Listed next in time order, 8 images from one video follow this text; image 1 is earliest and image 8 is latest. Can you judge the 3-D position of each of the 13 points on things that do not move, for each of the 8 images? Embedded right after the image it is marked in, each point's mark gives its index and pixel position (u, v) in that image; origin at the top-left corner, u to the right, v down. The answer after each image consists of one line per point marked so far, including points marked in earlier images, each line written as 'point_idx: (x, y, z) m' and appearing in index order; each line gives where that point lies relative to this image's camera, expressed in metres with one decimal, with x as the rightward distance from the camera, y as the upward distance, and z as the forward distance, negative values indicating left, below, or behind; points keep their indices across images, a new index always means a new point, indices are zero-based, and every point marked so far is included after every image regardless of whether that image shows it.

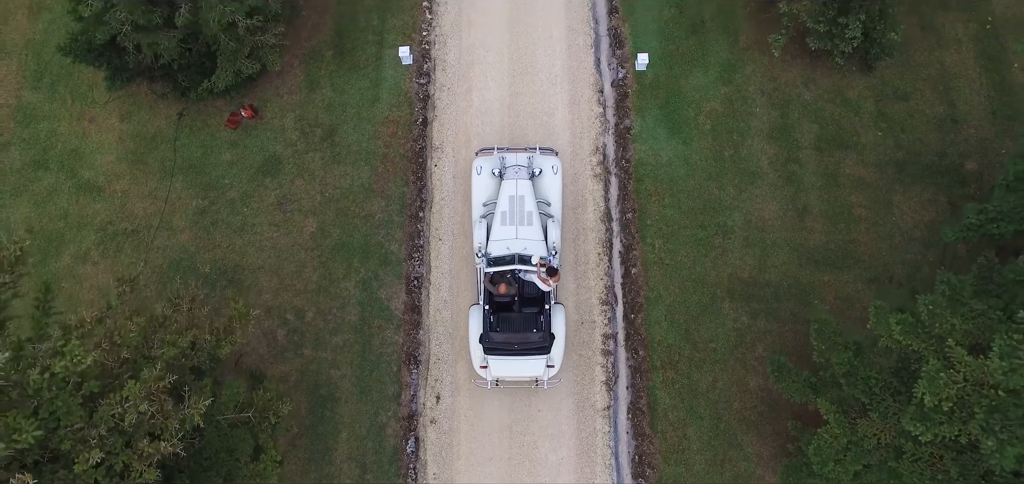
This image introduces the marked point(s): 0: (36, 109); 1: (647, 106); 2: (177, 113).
0: (-25.9, +7.3, +13.8) m
1: (+7.0, +7.0, +13.1) m
2: (-17.9, +7.0, +13.4) m
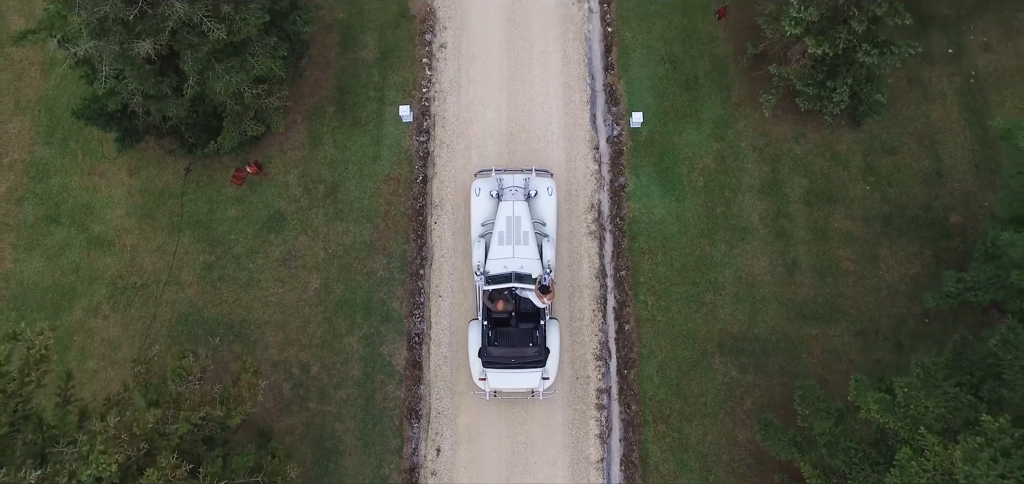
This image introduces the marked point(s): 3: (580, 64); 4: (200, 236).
0: (-26.0, +4.4, +14.2) m
1: (+6.9, +4.1, +13.4) m
2: (-18.0, +4.1, +13.8) m
3: (+3.9, +10.1, +14.2) m
4: (-16.9, +0.3, +13.6) m
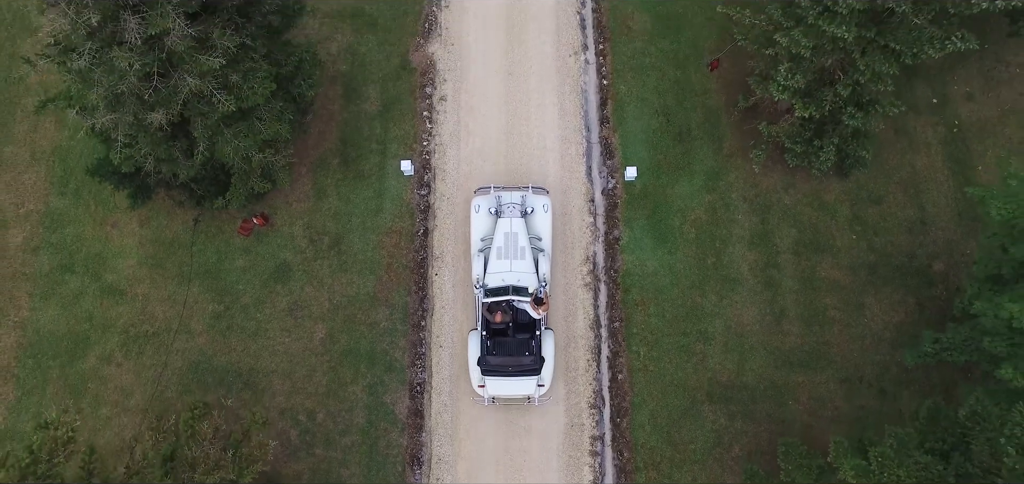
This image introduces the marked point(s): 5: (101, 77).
0: (-26.1, +1.6, +14.6) m
1: (+6.8, +1.4, +13.9) m
2: (-18.1, +1.3, +14.3) m
3: (+3.8, +7.3, +14.7) m
4: (-17.0, -2.4, +14.1) m
5: (-16.9, +6.7, +10.3) m
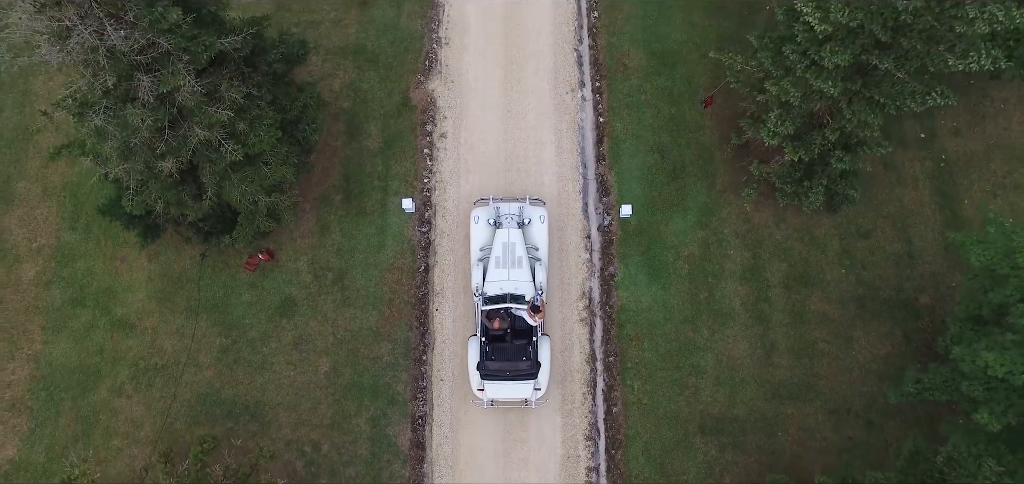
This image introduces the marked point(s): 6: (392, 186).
0: (-26.2, -0.4, +15.0) m
1: (+6.7, -0.7, +14.3) m
2: (-18.2, -0.7, +14.7) m
3: (+3.7, +5.3, +15.0) m
4: (-17.1, -4.4, +14.5) m
5: (-16.9, +4.7, +10.7) m
6: (-7.0, +3.3, +14.7) m
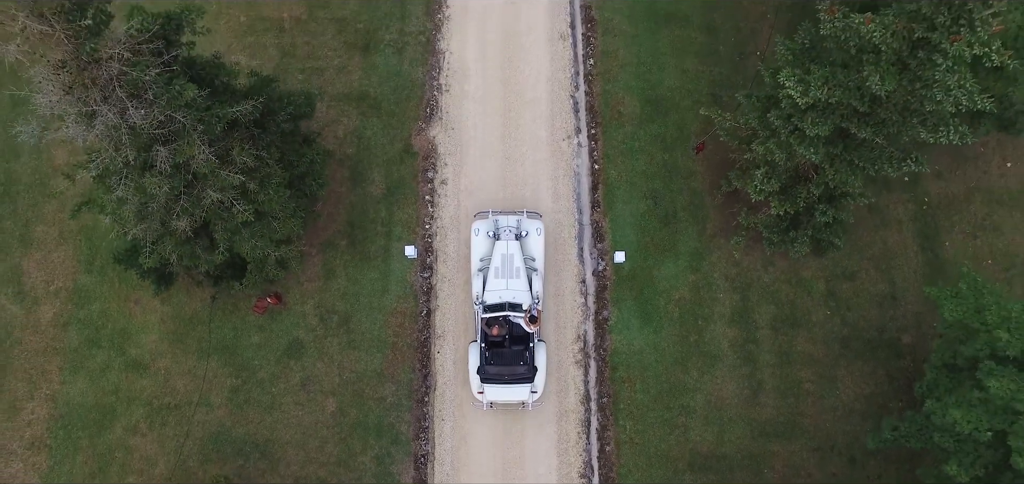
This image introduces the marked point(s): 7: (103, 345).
0: (-26.3, -3.1, +15.6) m
1: (+6.6, -3.3, +14.9) m
2: (-18.3, -3.3, +15.3) m
3: (+3.6, +2.6, +15.6) m
4: (-17.2, -7.1, +15.1) m
5: (-17.1, +2.0, +11.3) m
6: (-7.1, +0.6, +15.3) m
7: (-25.0, -6.3, +15.3) m
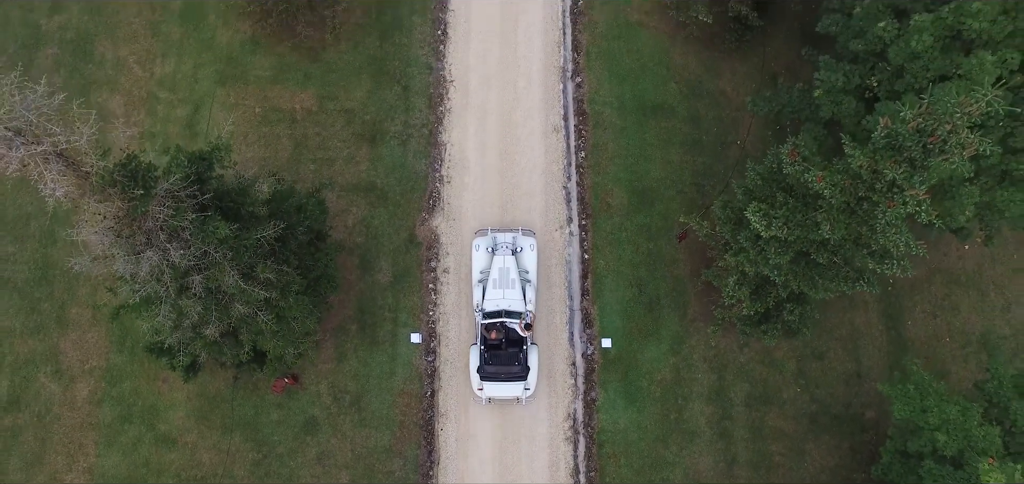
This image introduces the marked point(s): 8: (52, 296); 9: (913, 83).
0: (-26.6, -8.7, +17.0) m
1: (+6.4, -9.0, +16.3) m
2: (-18.6, -9.0, +16.7) m
3: (+3.3, -3.0, +17.0) m
4: (-17.4, -12.8, +16.5) m
5: (-17.3, -3.7, +12.6) m
6: (-7.3, -5.0, +16.7) m
7: (-25.2, -11.9, +16.8) m
8: (-32.0, -3.8, +17.5) m
9: (+19.2, +7.6, +12.1) m
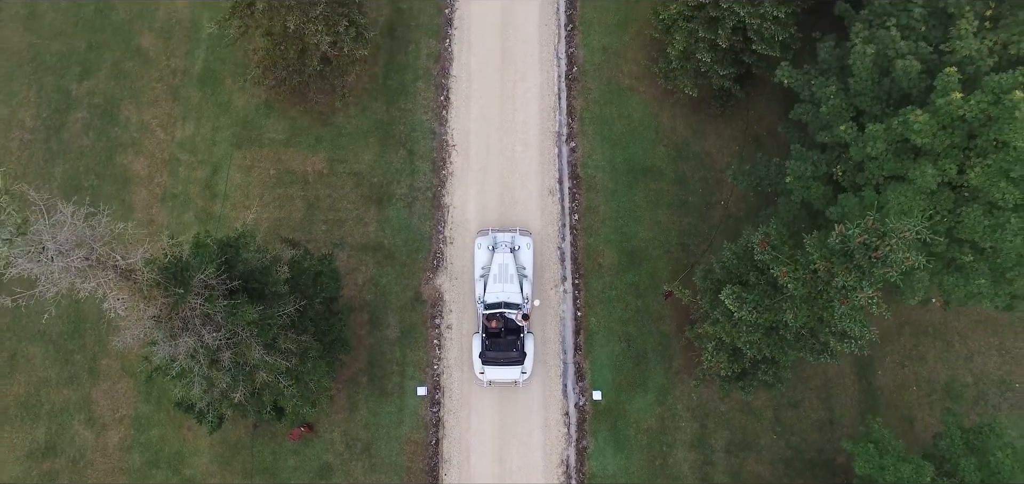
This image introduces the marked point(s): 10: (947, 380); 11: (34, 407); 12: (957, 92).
0: (-26.7, -13.0, +18.4) m
1: (+6.3, -13.2, +17.8) m
2: (-18.7, -13.3, +18.1) m
3: (+3.2, -7.3, +18.4) m
4: (-17.5, -17.0, +18.0) m
5: (-17.4, -8.0, +14.0) m
6: (-7.5, -9.3, +18.1) m
7: (-25.3, -16.2, +18.2) m
8: (-32.1, -8.1, +18.9) m
9: (+19.1, +3.3, +13.4) m
10: (+33.4, -10.6, +19.3) m
11: (-35.6, -12.3, +18.7) m
12: (+20.5, +6.8, +11.6) m
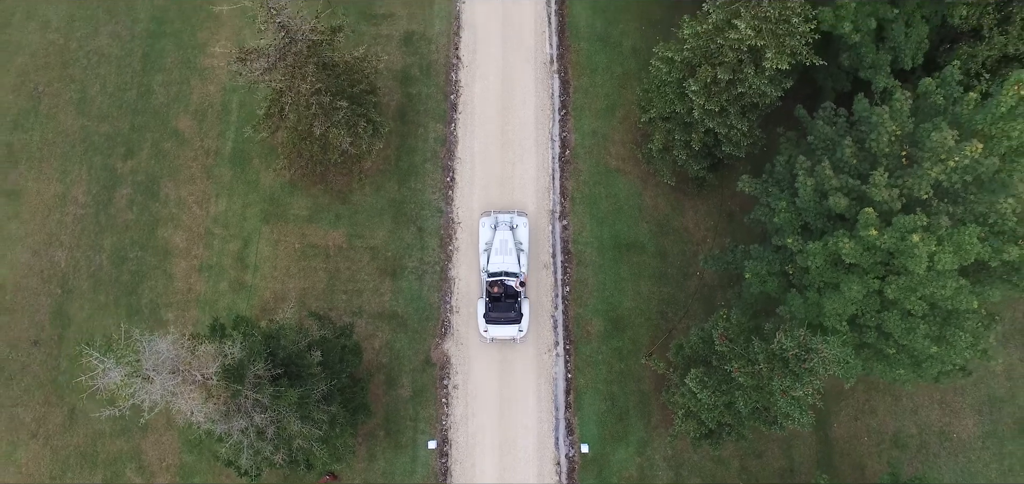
0: (-26.8, -18.9, +21.0) m
1: (+6.1, -19.2, +20.4) m
2: (-18.8, -19.2, +20.7) m
3: (+3.1, -13.2, +21.0) m
4: (-17.6, -23.0, +20.6) m
5: (-17.5, -13.9, +16.6) m
6: (-7.6, -15.2, +20.7) m
7: (-25.5, -22.1, +20.8) m
8: (-32.3, -14.0, +21.4) m
9: (+19.0, -2.7, +16.0) m
10: (+33.3, -16.5, +21.9) m
11: (-35.7, -18.2, +21.3) m
12: (+20.4, +0.9, +14.1) m
